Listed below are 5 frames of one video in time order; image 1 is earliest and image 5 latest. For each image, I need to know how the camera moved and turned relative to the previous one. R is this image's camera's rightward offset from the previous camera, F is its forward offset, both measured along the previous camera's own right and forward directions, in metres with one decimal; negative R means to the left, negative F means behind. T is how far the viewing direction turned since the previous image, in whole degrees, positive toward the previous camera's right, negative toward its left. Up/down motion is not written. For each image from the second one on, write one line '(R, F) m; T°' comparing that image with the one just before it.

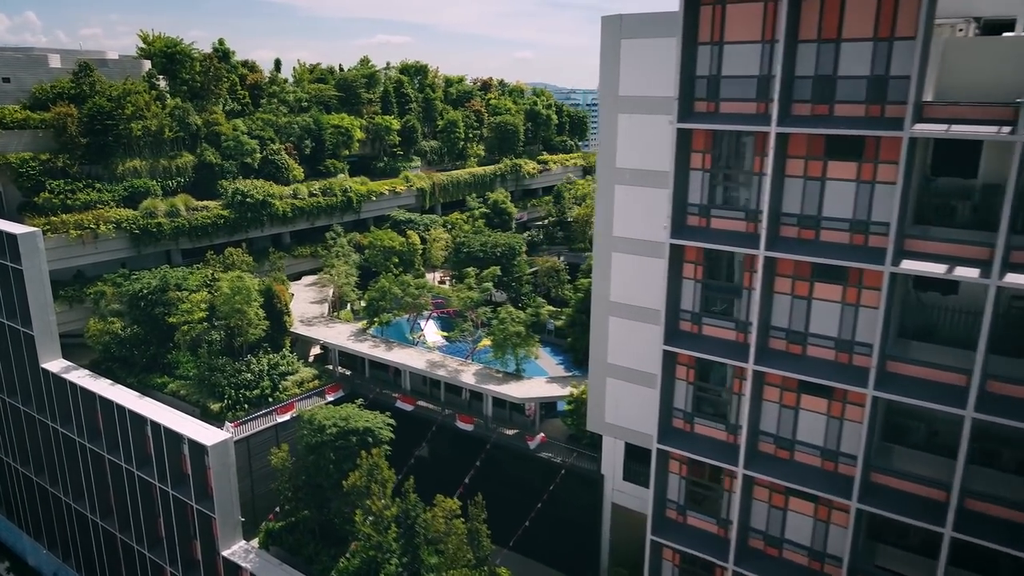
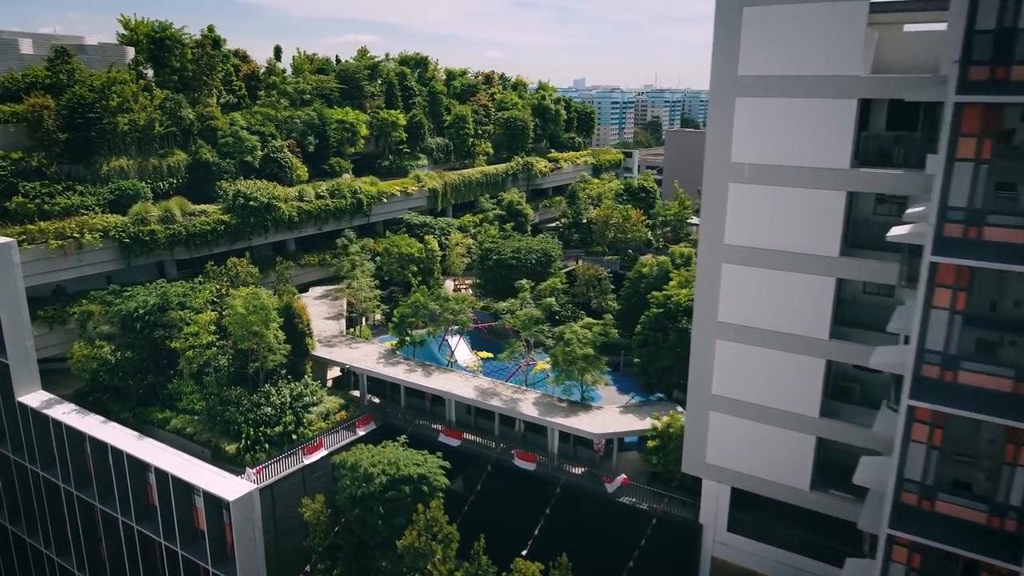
(-2.3, +2.9) m; +2°
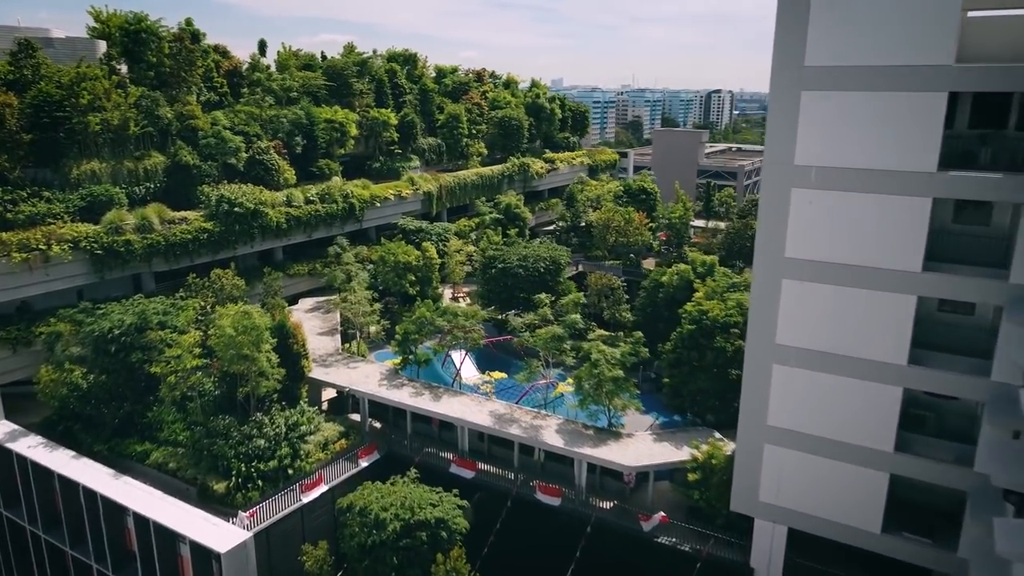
(-0.9, +1.8) m; +2°
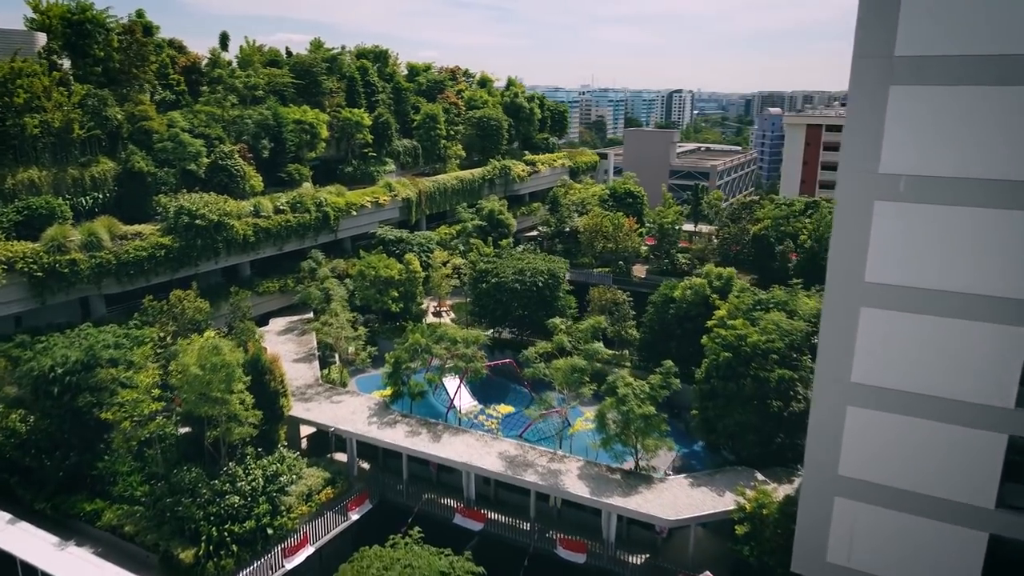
(-1.0, +2.2) m; +3°
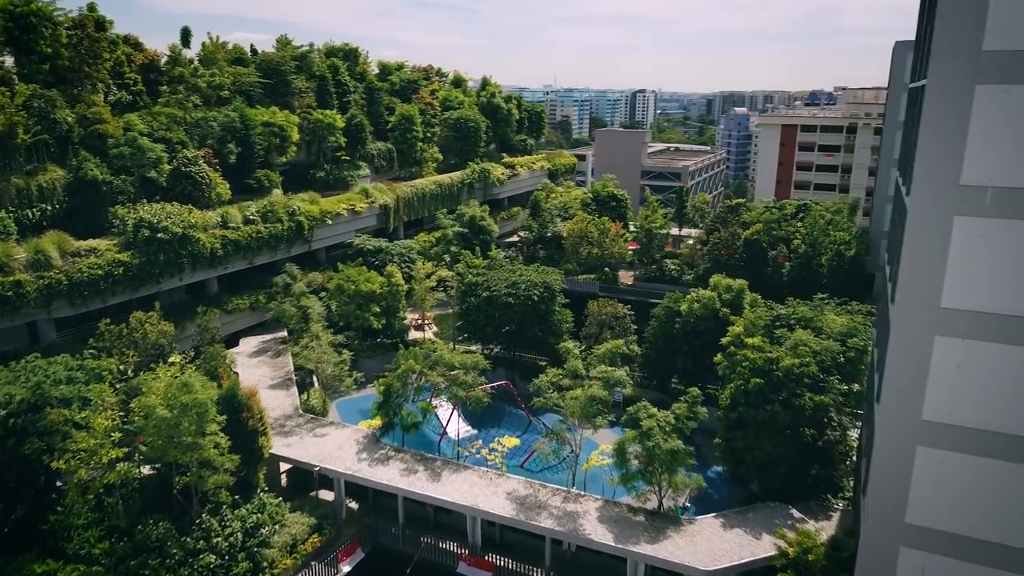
(-0.8, +1.6) m; +3°
